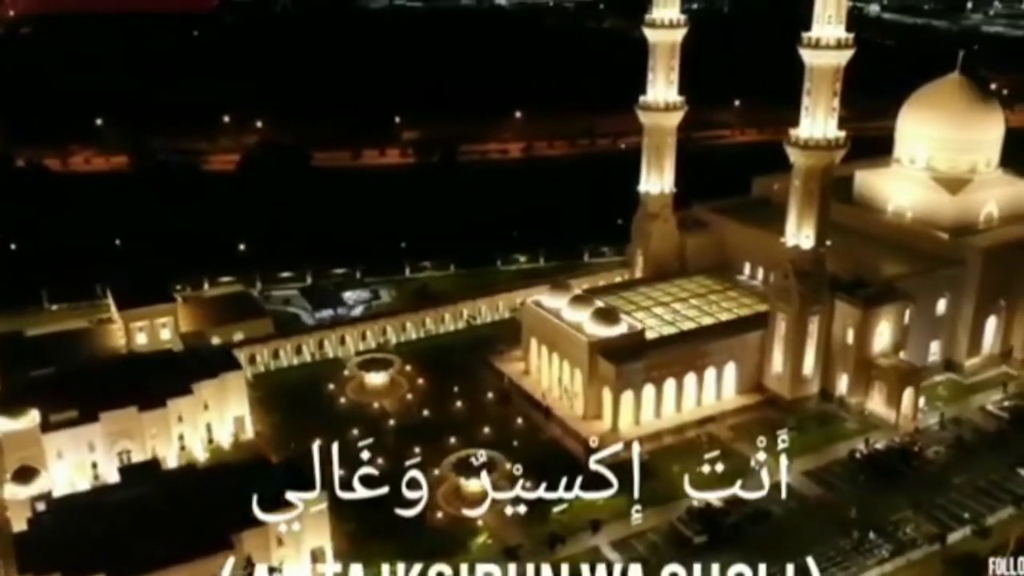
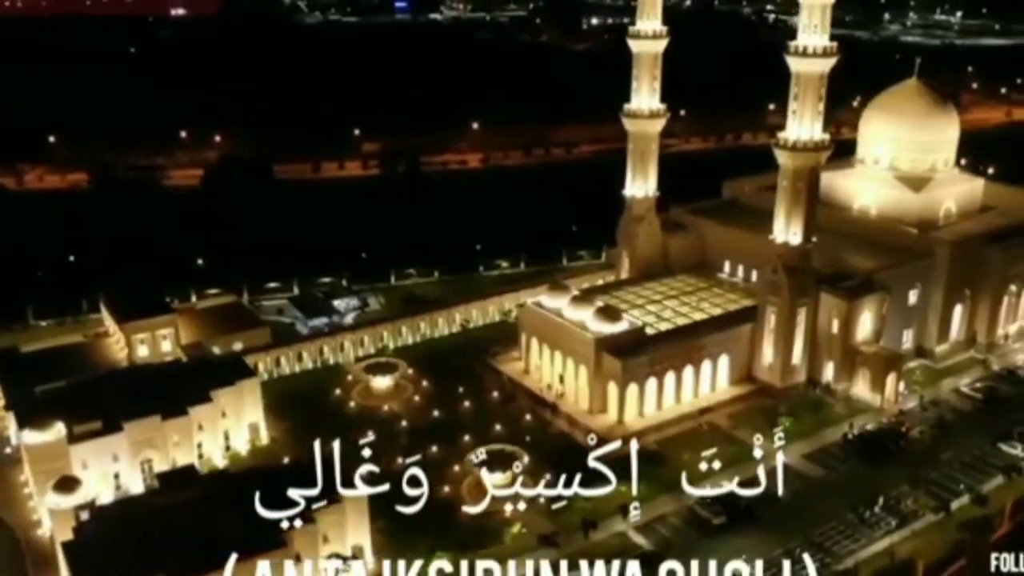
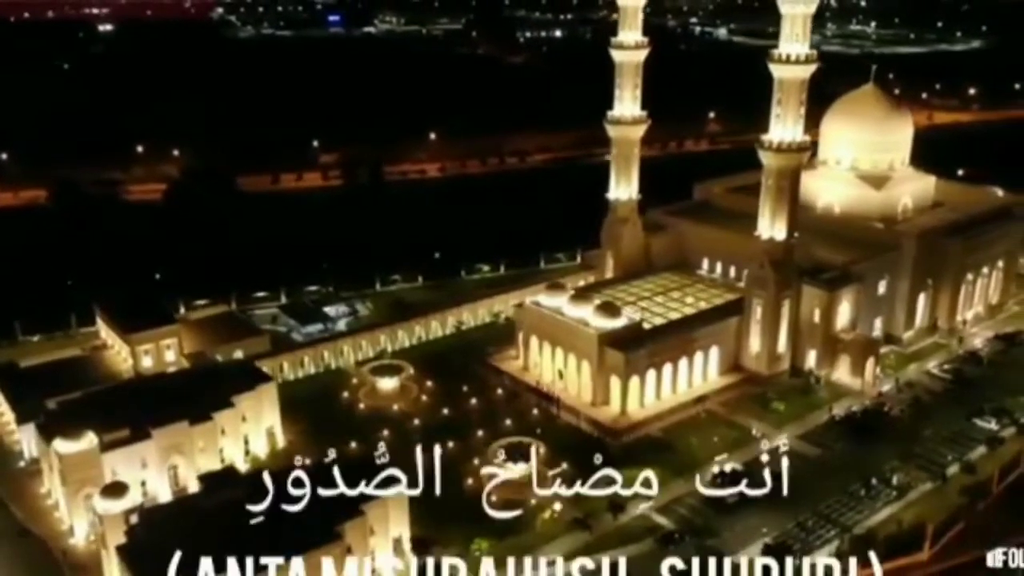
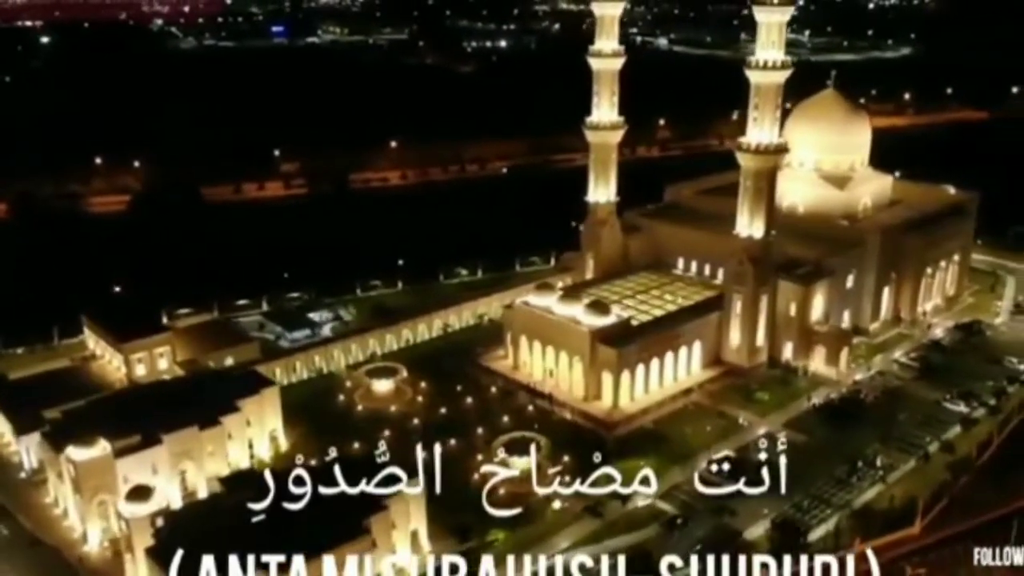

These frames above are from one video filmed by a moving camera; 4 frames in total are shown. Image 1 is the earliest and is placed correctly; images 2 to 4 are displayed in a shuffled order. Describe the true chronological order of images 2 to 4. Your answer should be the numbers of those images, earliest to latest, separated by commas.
2, 3, 4
